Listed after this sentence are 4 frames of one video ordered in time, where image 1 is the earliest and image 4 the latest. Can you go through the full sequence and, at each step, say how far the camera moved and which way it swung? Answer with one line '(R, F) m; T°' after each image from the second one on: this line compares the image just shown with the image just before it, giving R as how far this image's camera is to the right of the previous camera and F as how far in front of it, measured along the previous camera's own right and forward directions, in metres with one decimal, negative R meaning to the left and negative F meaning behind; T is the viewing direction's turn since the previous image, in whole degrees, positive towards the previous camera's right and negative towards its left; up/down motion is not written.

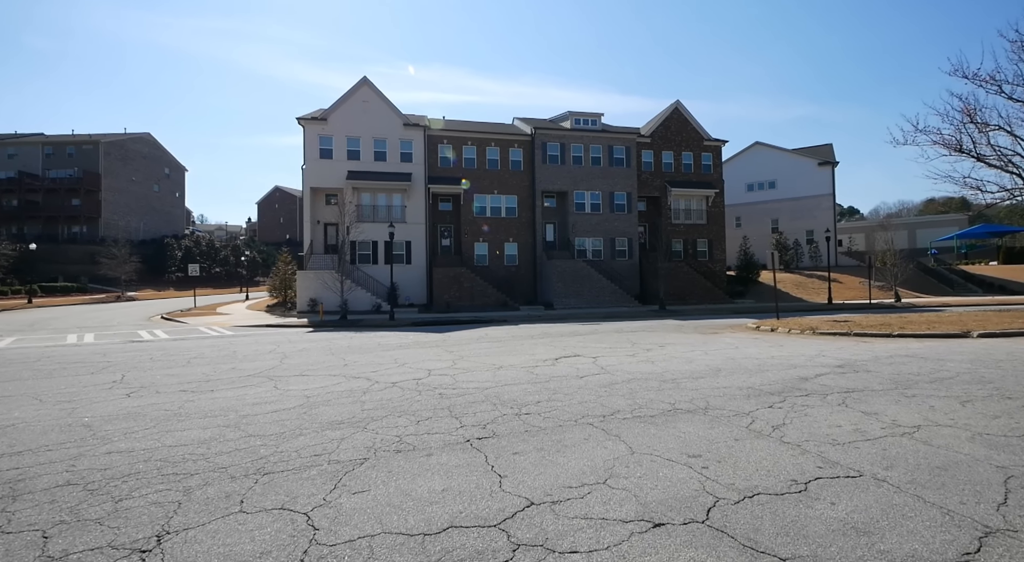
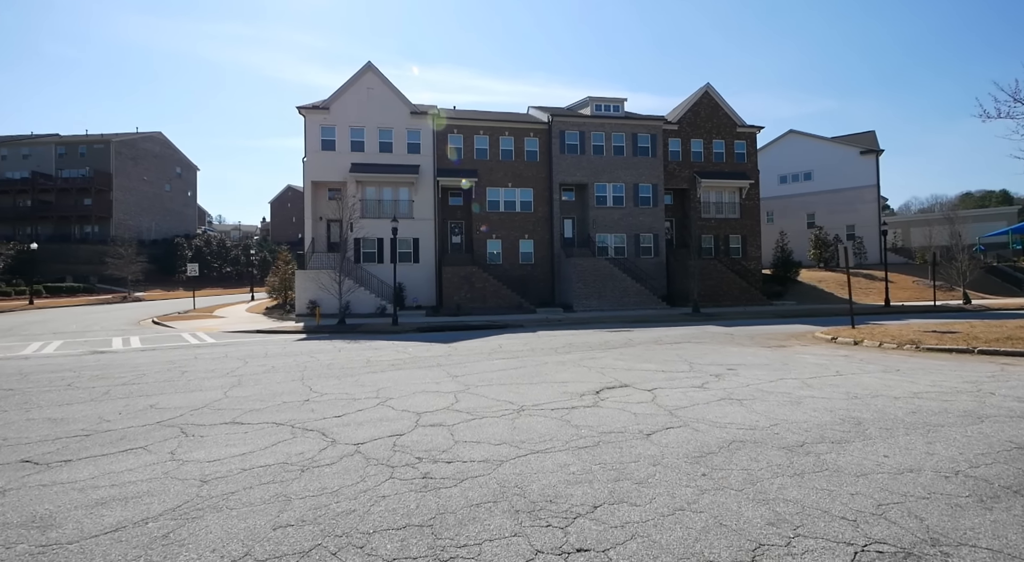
(-0.1, +3.2) m; -1°
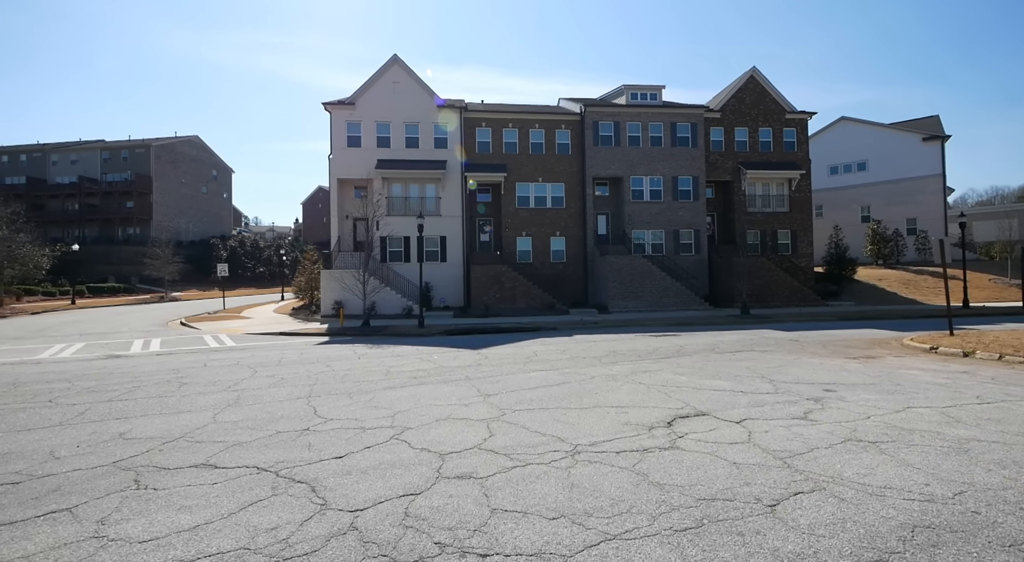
(-0.2, +1.8) m; -3°
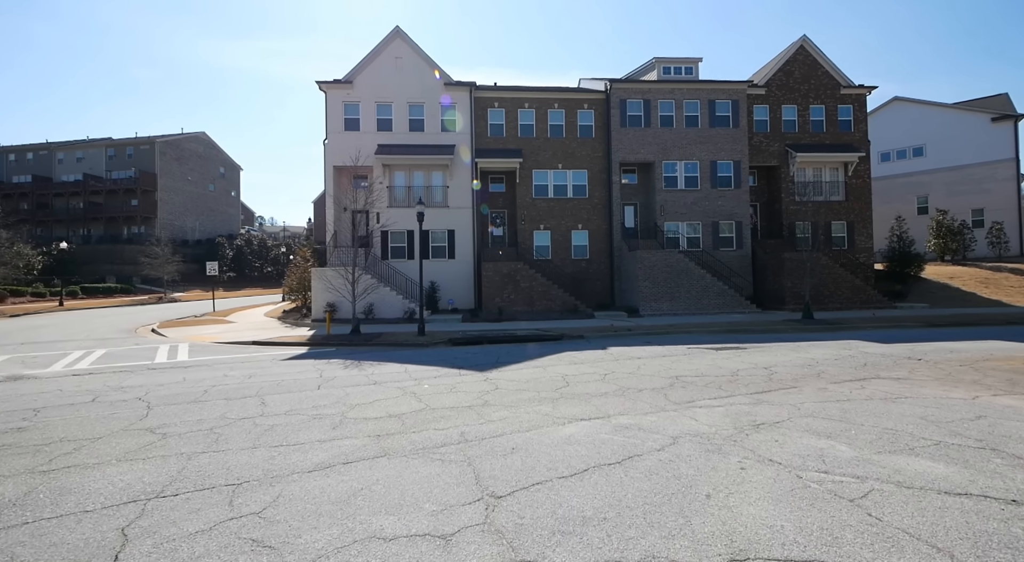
(-0.1, +4.4) m; -1°
